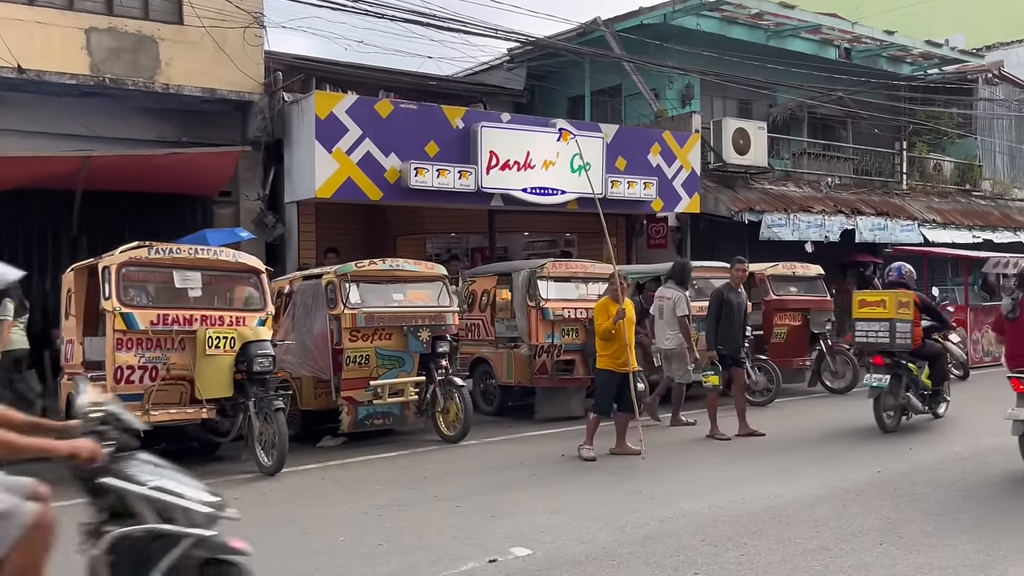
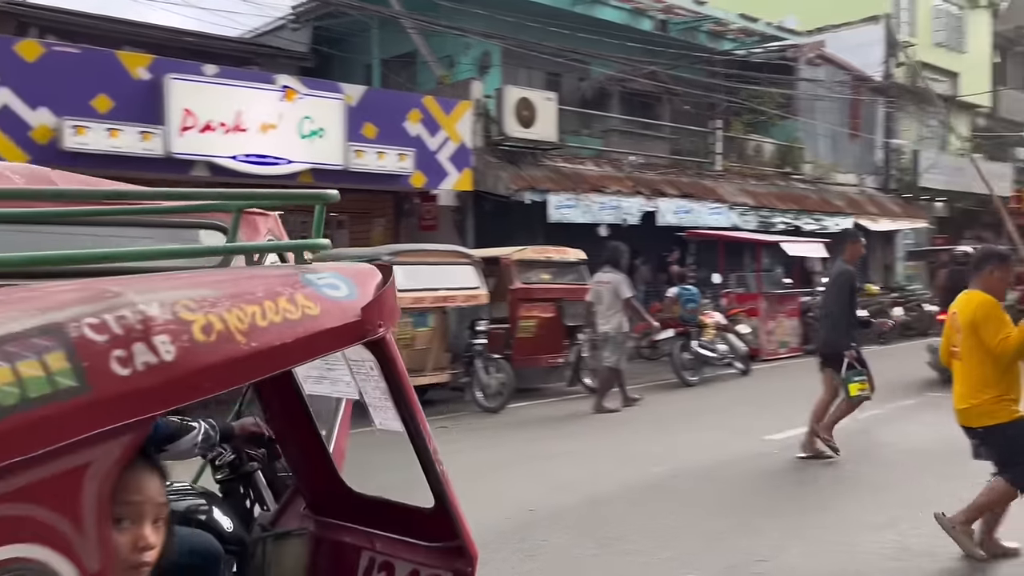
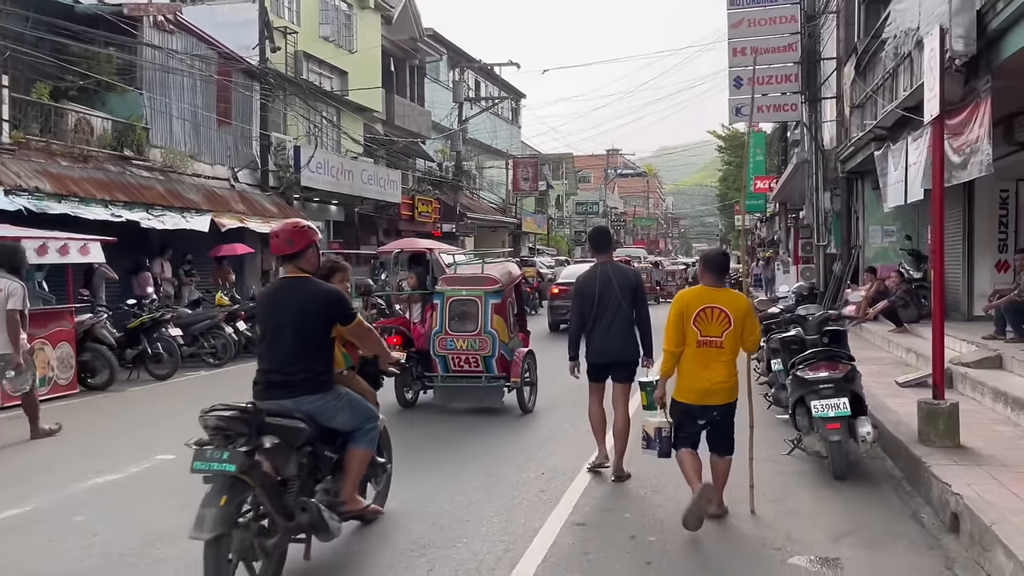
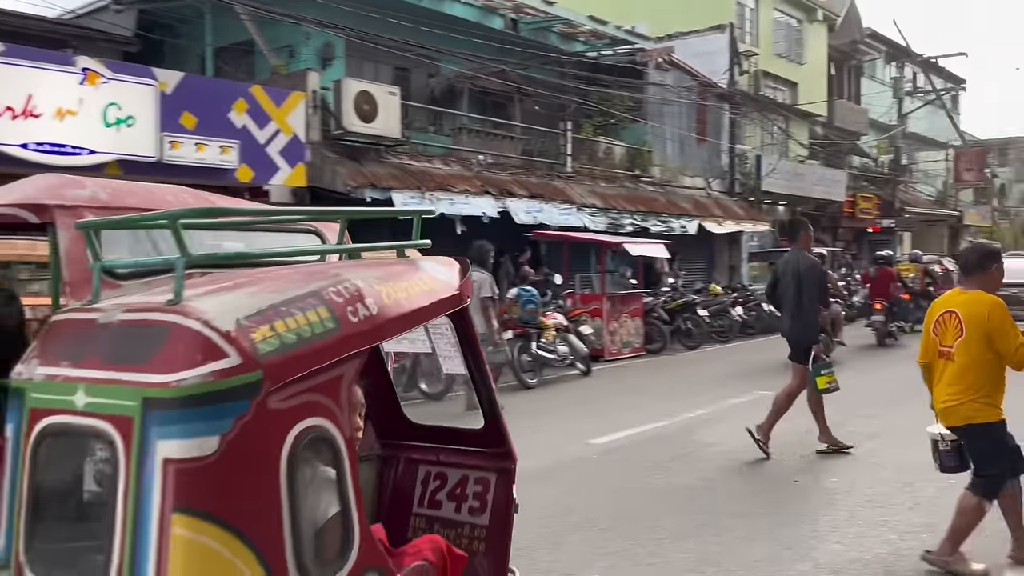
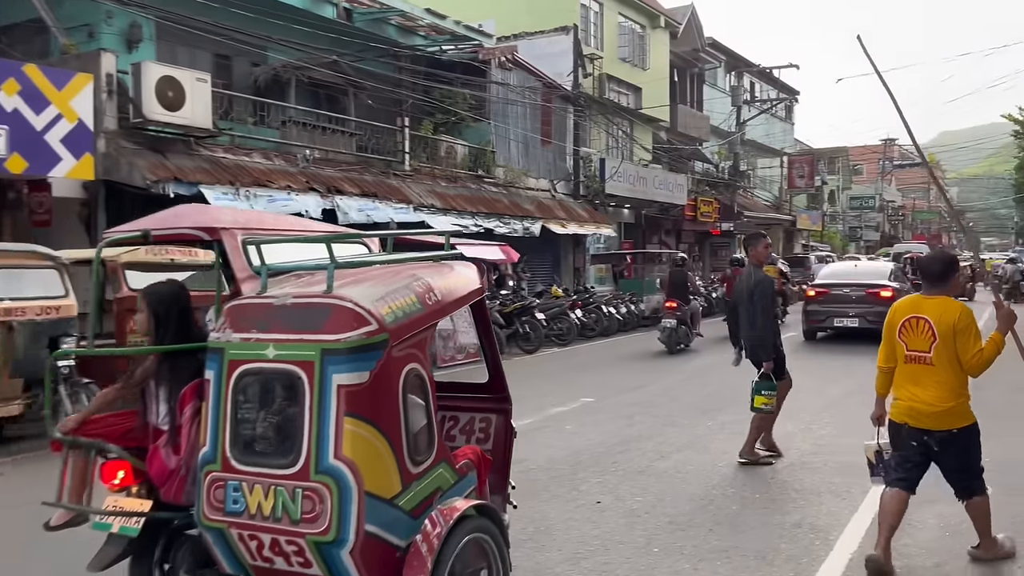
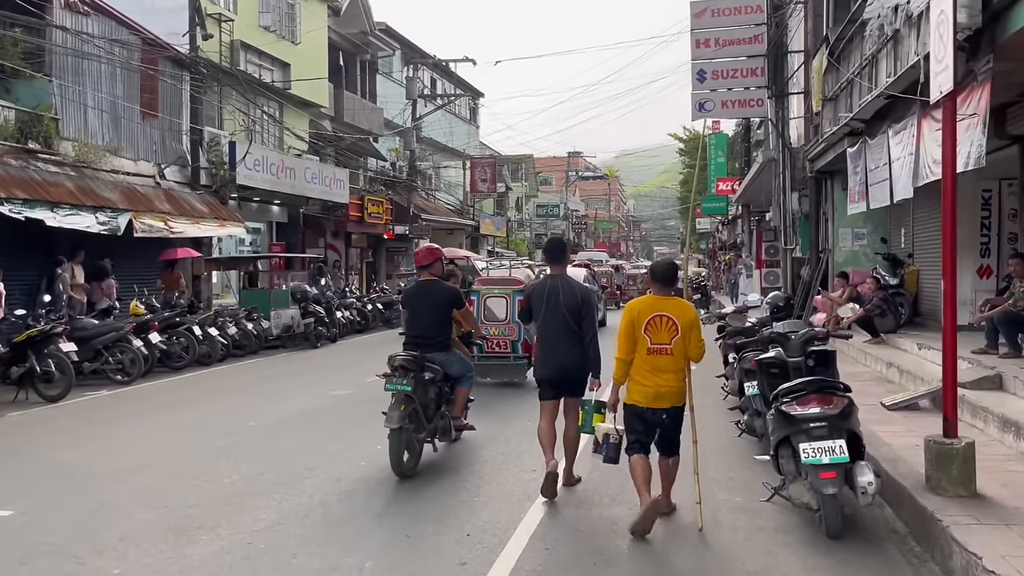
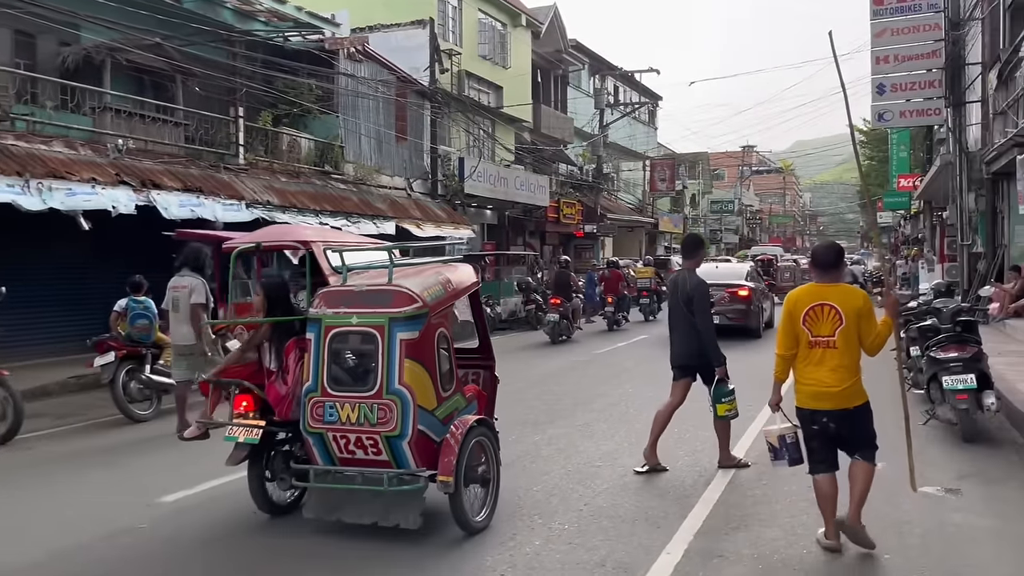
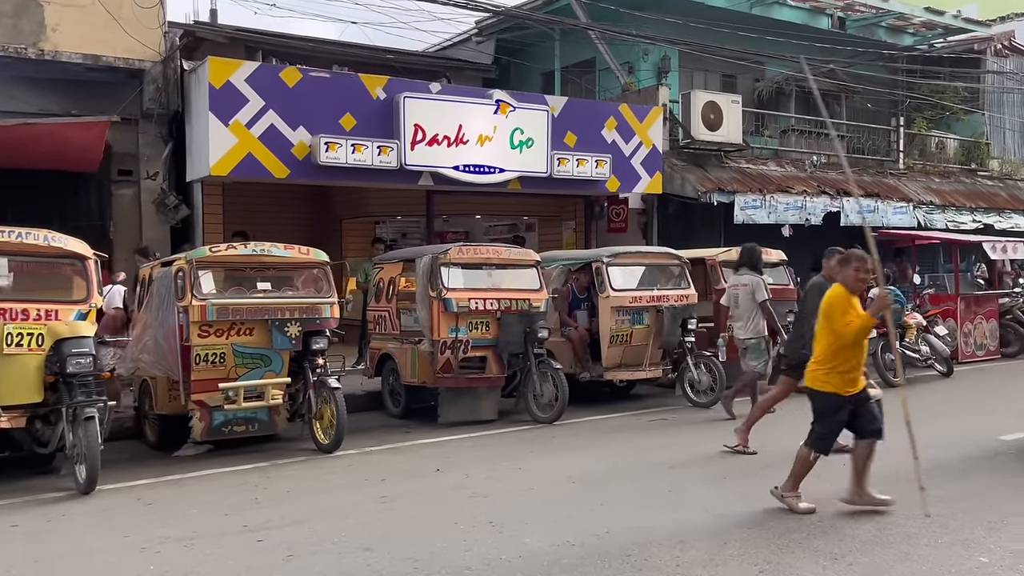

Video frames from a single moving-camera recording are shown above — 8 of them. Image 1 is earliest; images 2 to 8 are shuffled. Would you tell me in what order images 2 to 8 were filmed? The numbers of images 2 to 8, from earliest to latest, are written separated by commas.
8, 2, 4, 5, 7, 3, 6
